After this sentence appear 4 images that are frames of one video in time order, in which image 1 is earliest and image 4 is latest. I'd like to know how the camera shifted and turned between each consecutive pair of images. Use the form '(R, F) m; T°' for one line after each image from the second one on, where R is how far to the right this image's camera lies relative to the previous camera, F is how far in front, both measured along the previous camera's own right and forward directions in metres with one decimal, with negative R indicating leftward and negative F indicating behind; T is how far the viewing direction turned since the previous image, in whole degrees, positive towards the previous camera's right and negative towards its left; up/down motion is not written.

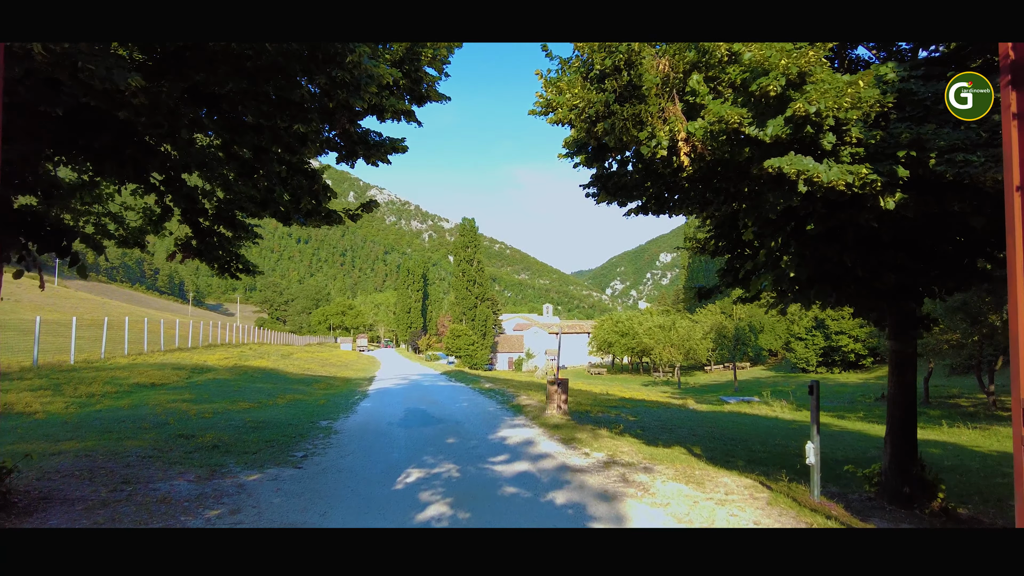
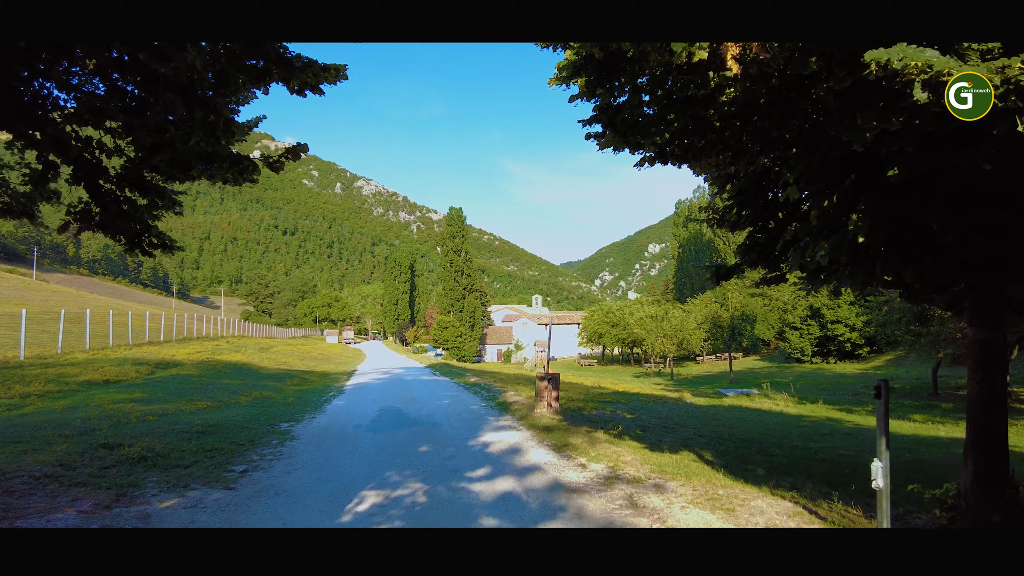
(+0.1, +1.5) m; +1°
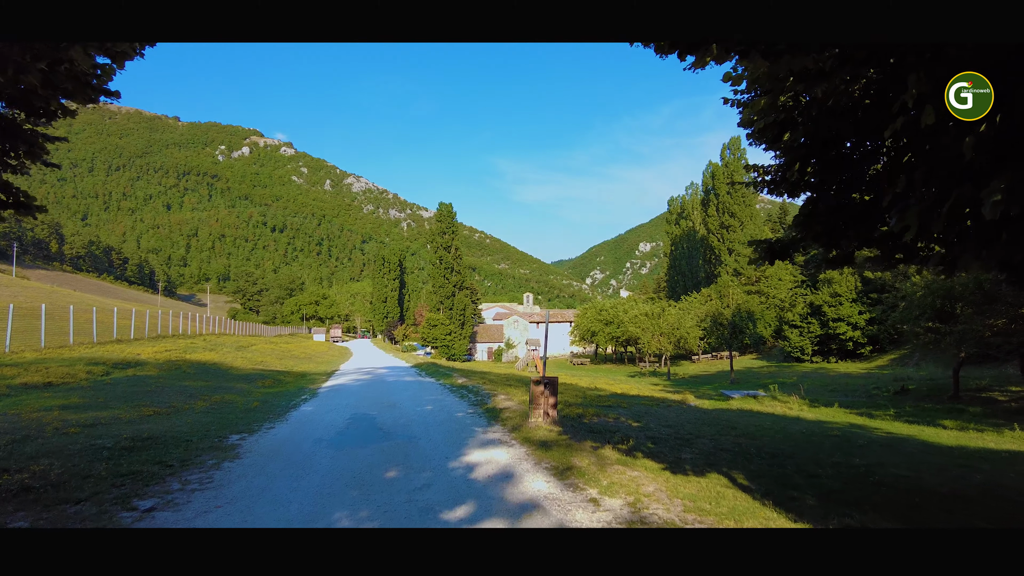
(0.0, +1.8) m; +1°
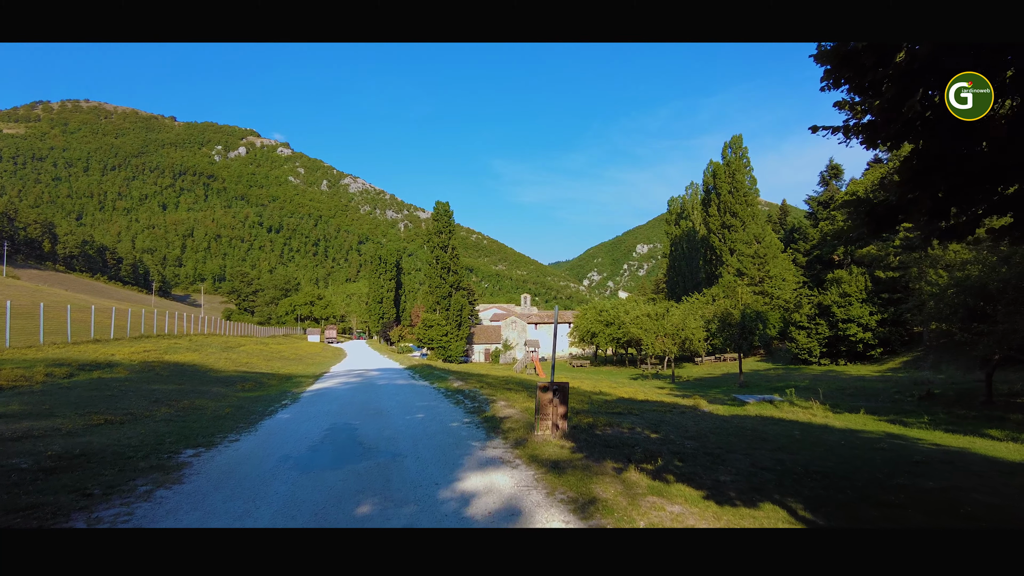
(-0.1, +1.6) m; 0°
